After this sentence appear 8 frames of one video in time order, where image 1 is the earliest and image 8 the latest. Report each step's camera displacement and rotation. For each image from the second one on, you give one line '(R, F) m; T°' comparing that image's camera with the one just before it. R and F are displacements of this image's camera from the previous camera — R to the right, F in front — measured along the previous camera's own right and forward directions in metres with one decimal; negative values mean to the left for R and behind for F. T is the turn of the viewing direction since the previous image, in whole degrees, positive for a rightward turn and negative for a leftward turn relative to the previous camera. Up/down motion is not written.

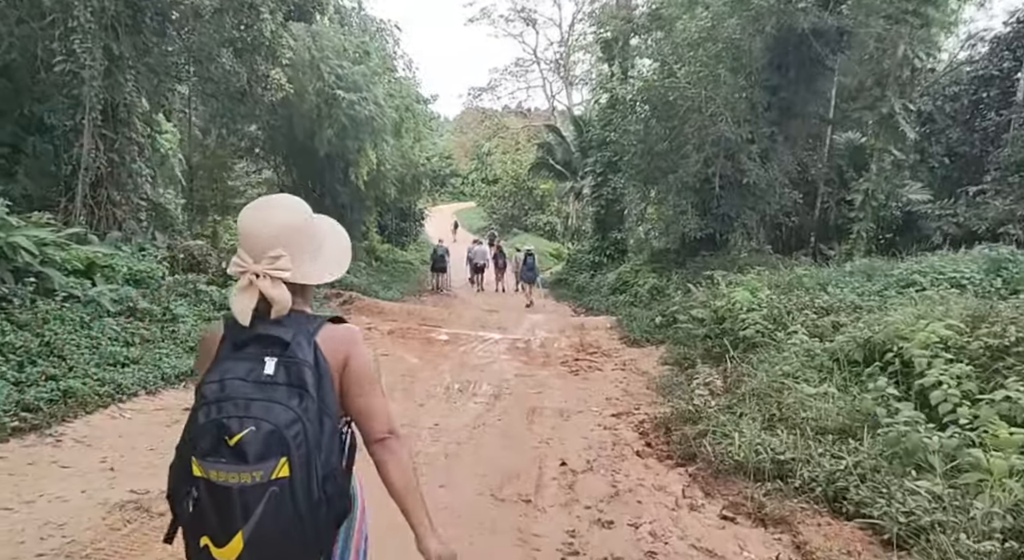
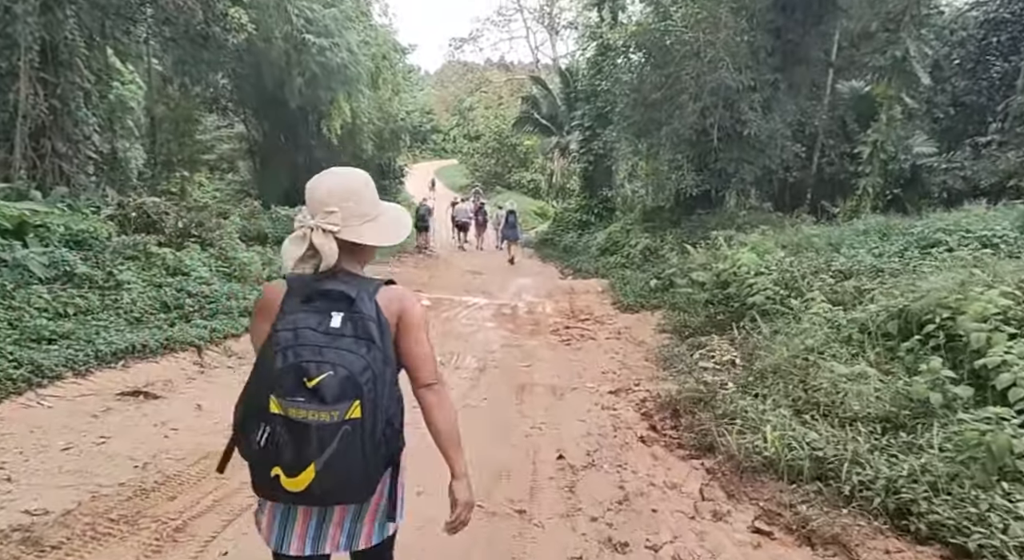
(0.0, +0.9) m; +1°
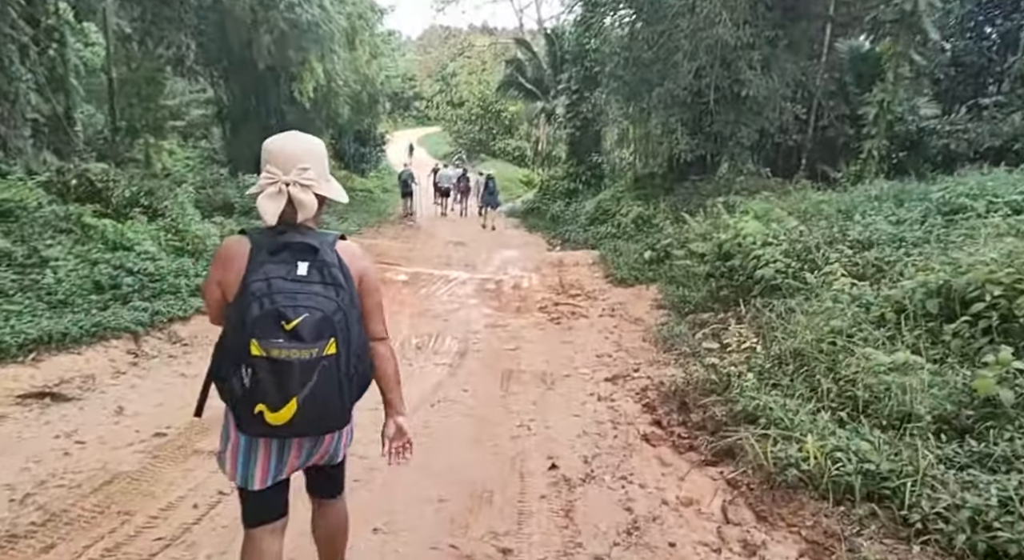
(0.0, +0.8) m; +1°
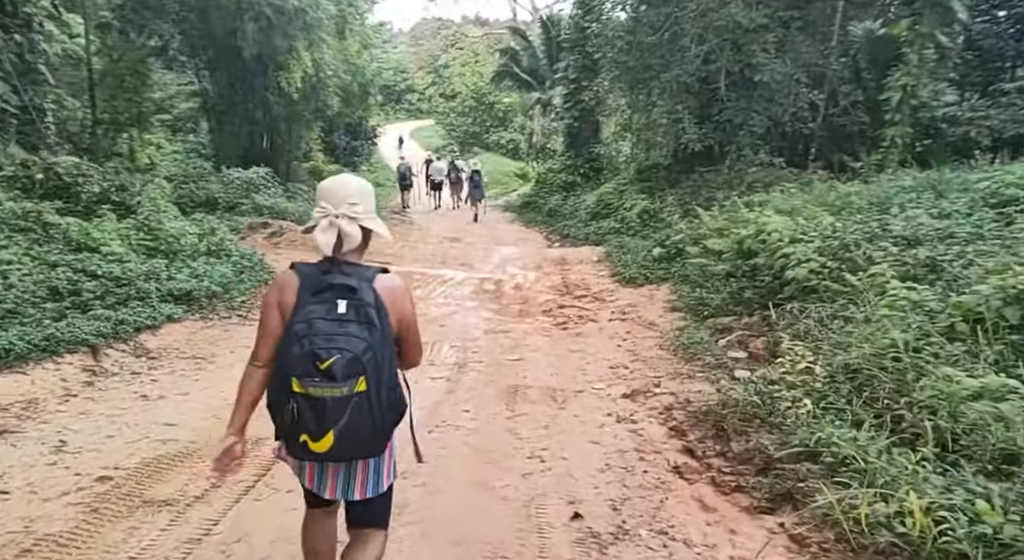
(-0.1, +0.7) m; +1°
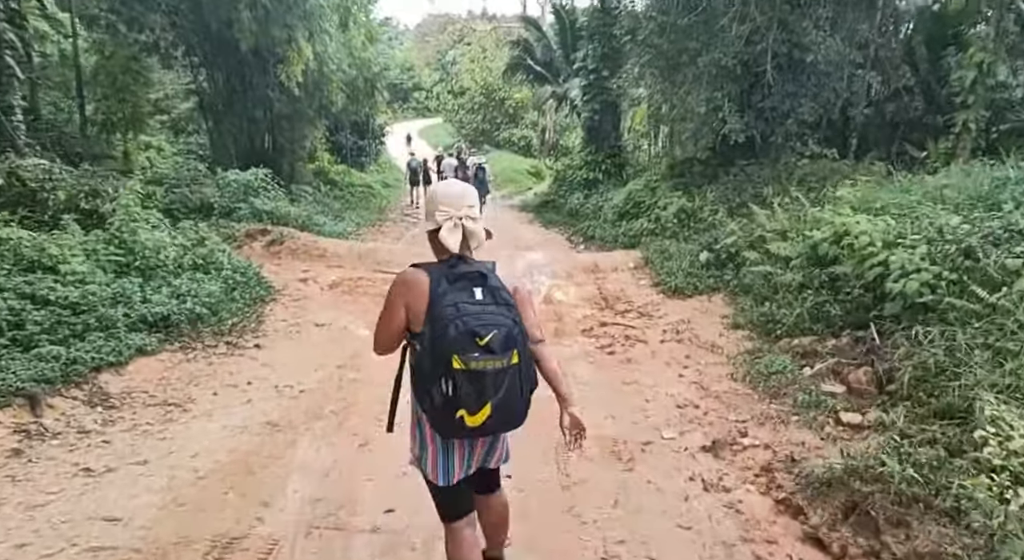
(-0.2, +1.2) m; -1°
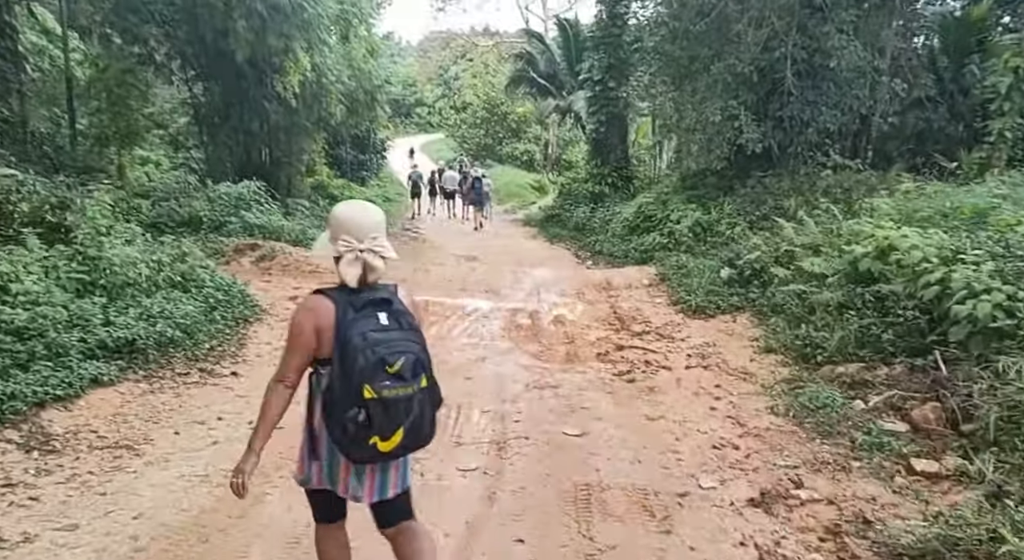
(0.0, +0.7) m; 0°
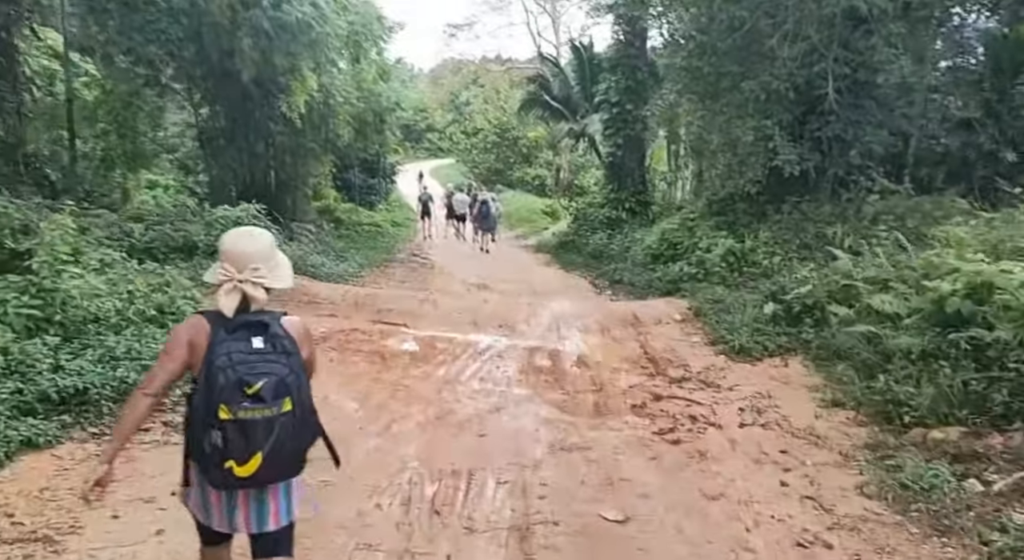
(-0.1, +0.9) m; -1°
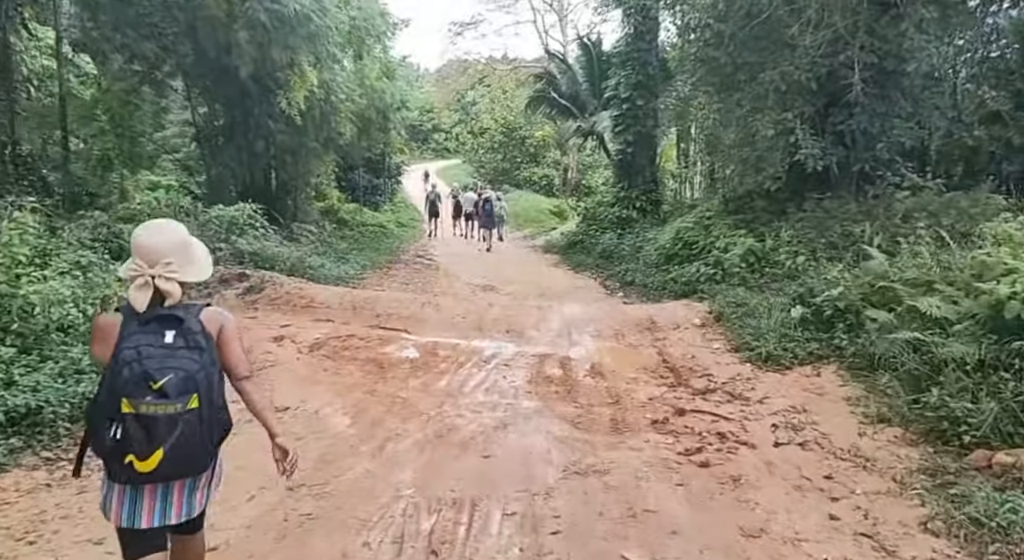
(0.0, +0.5) m; -1°
